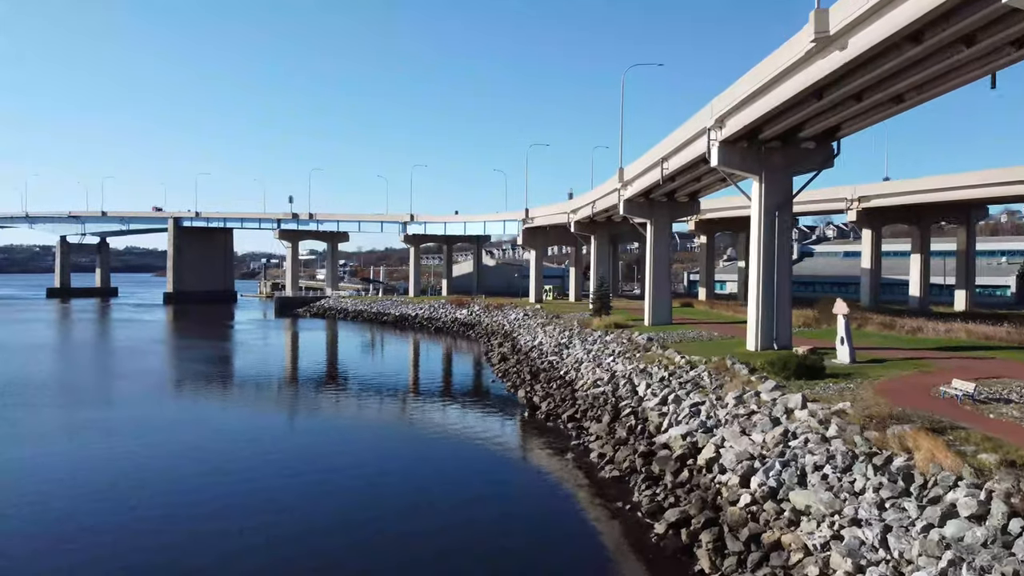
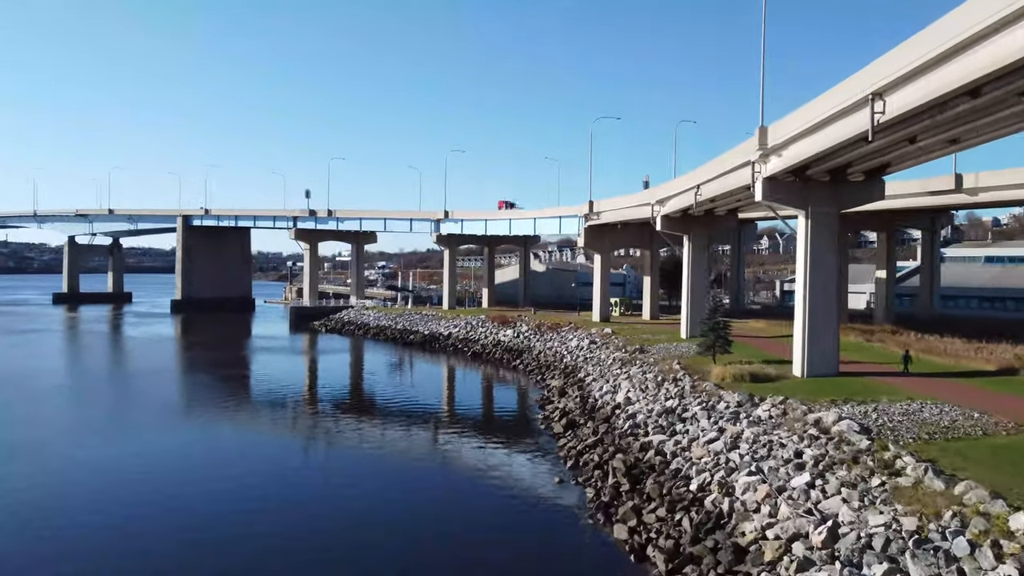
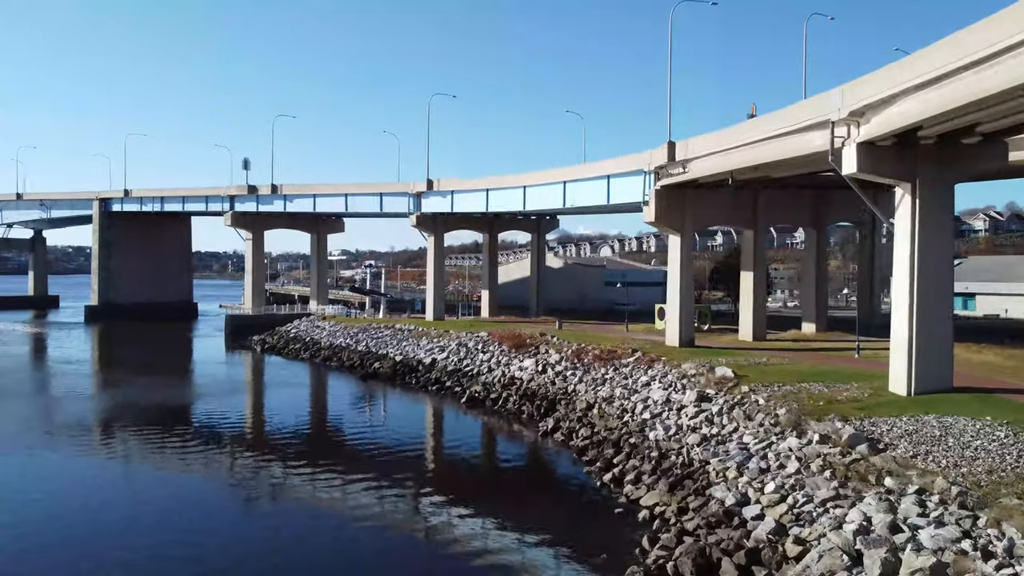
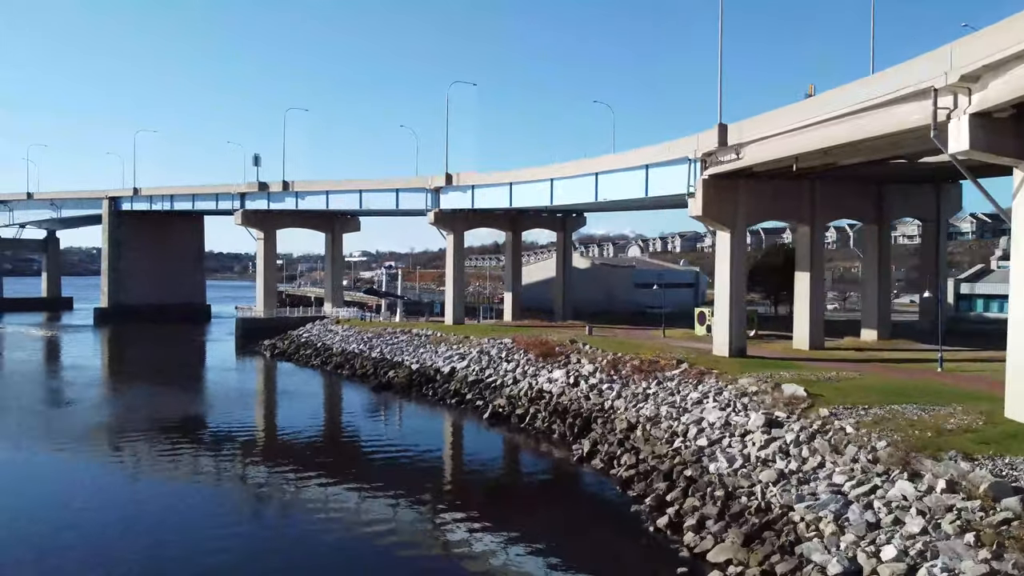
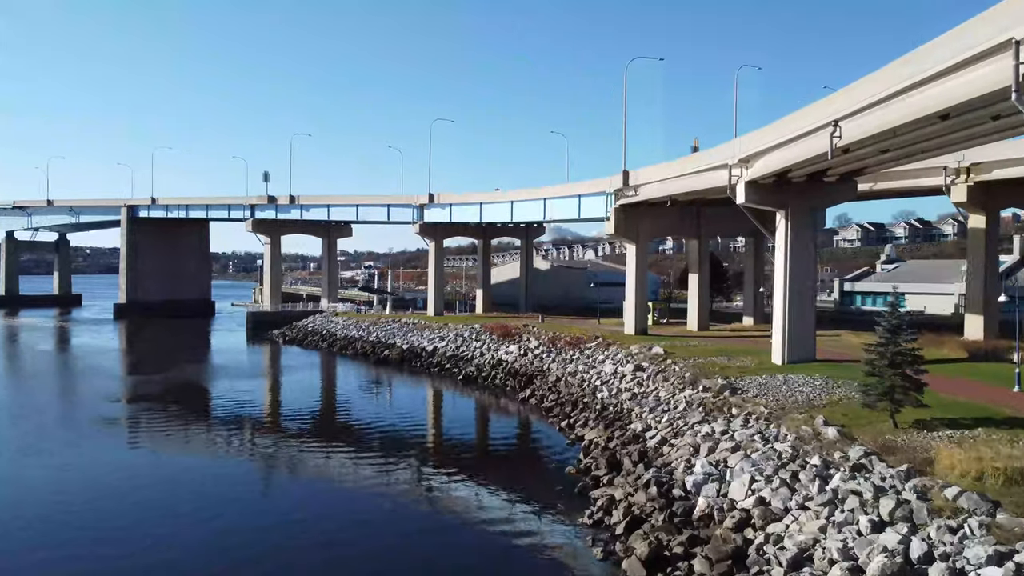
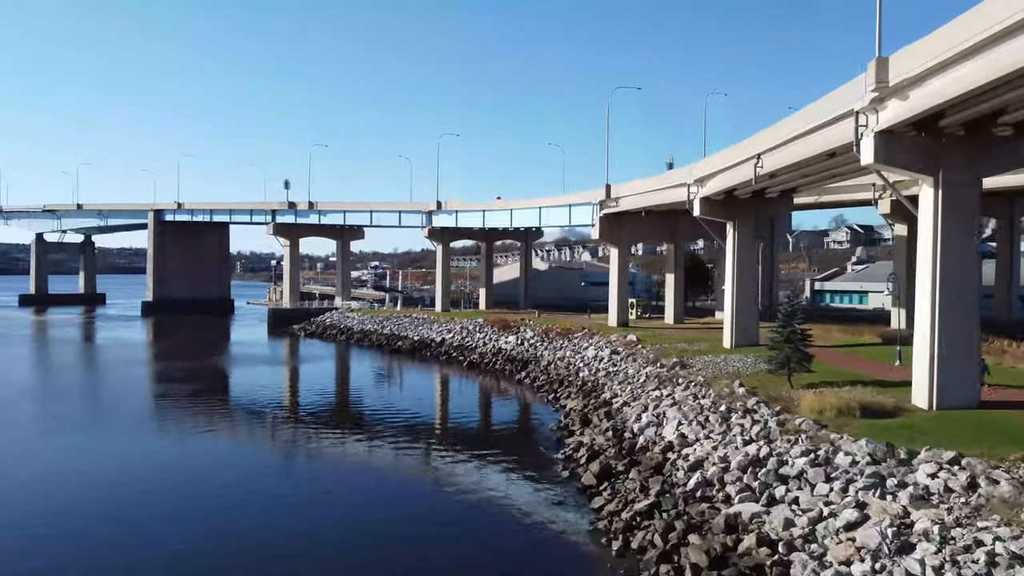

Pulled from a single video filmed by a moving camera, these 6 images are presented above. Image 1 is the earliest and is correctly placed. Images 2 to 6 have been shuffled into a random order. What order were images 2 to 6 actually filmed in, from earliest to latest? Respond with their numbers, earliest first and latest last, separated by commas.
2, 6, 5, 3, 4
